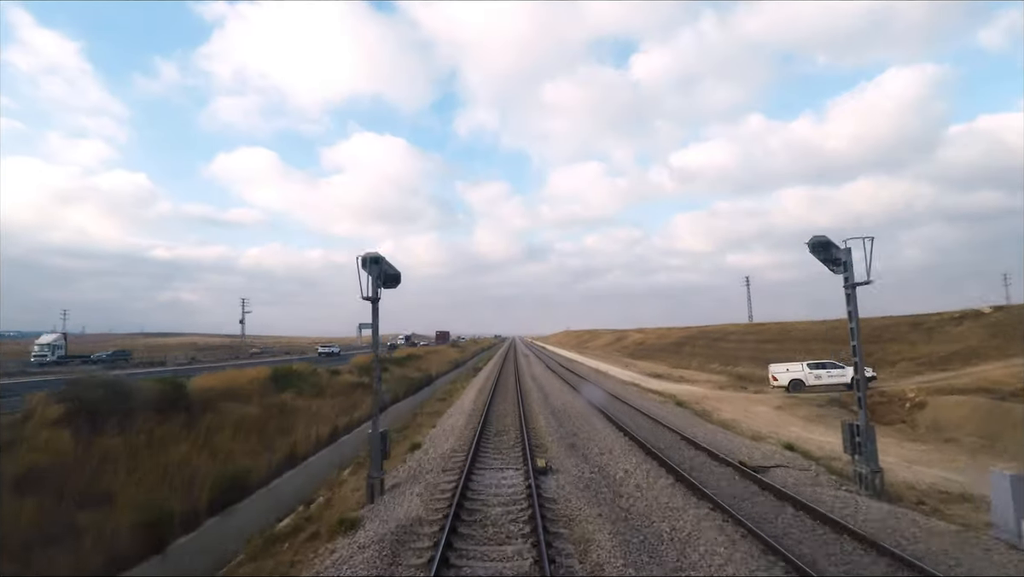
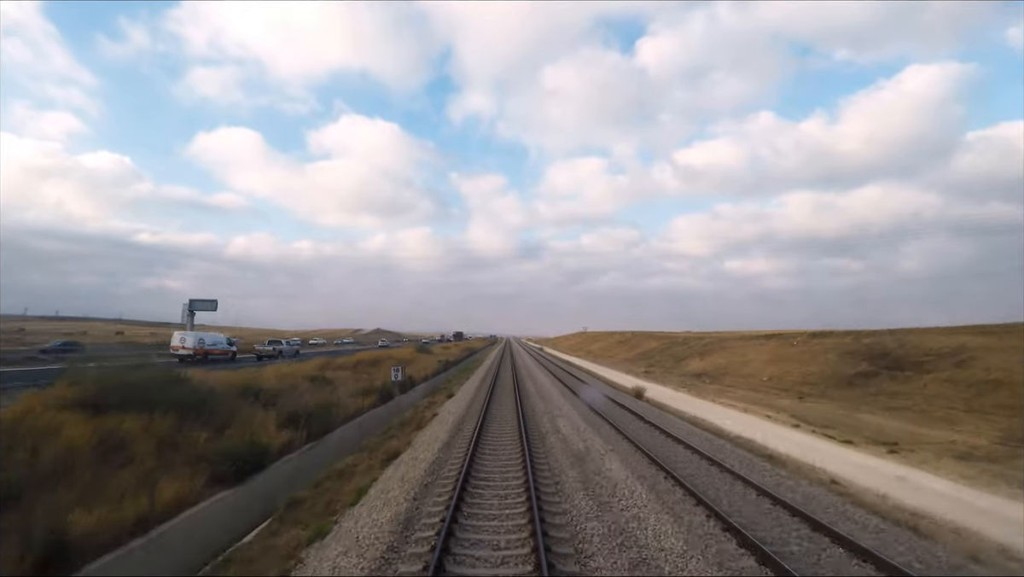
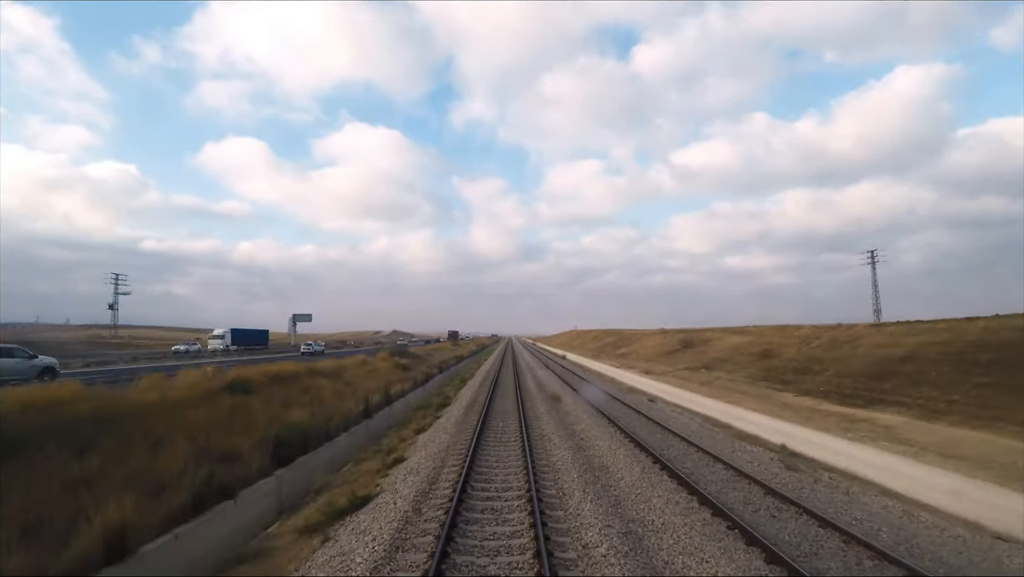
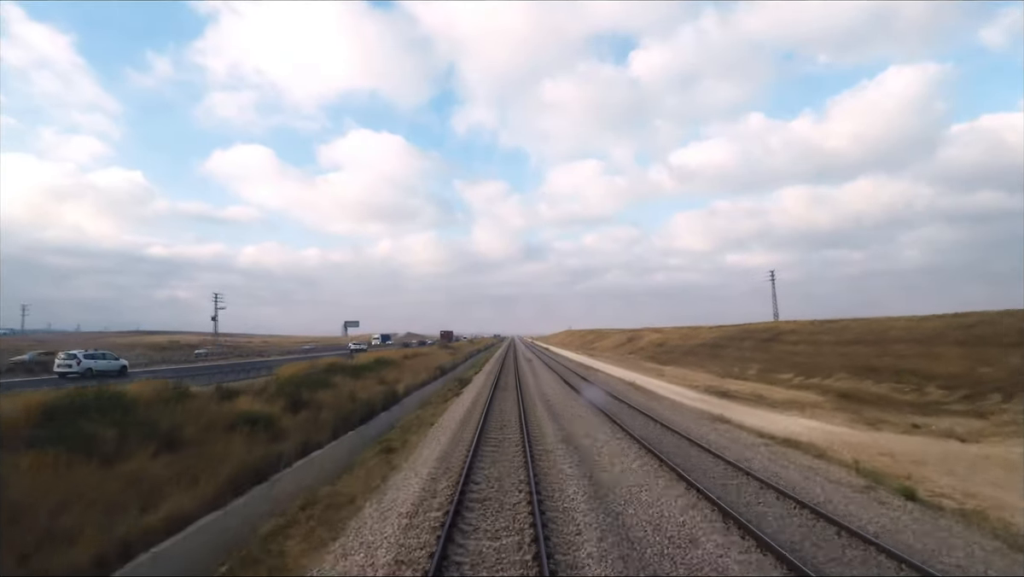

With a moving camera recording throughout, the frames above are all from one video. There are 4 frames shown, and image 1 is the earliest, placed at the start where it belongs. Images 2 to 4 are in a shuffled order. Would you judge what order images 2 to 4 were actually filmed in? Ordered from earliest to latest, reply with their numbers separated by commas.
4, 3, 2
